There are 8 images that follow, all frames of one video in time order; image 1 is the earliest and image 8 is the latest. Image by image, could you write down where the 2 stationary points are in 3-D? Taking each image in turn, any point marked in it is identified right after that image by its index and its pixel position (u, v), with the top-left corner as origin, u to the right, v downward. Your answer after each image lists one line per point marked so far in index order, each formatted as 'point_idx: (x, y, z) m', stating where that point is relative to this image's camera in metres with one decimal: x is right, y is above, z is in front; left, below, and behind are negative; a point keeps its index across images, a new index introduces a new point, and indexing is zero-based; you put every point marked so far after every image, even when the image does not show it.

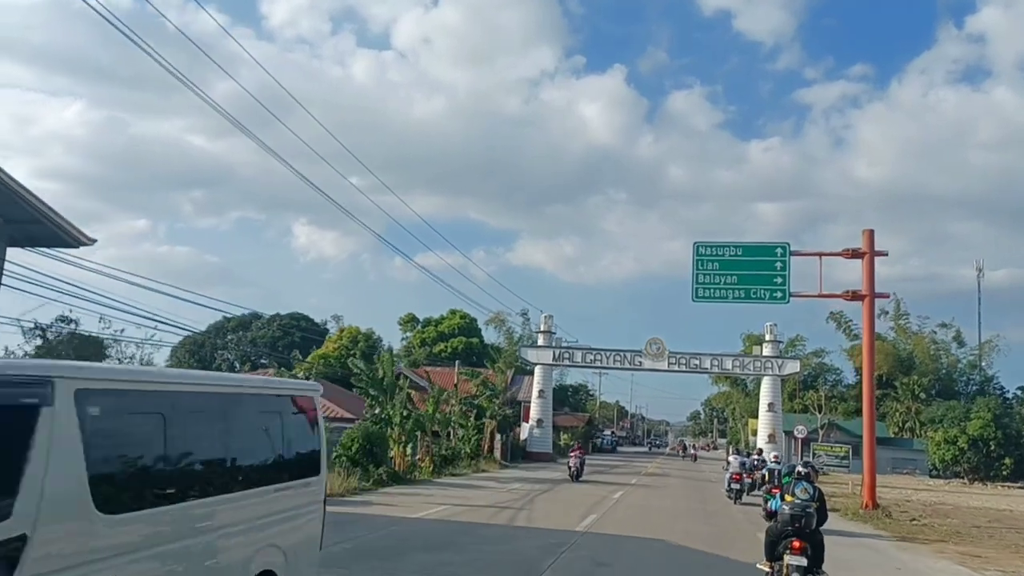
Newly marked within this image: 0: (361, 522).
0: (-2.8, -4.2, +16.7) m
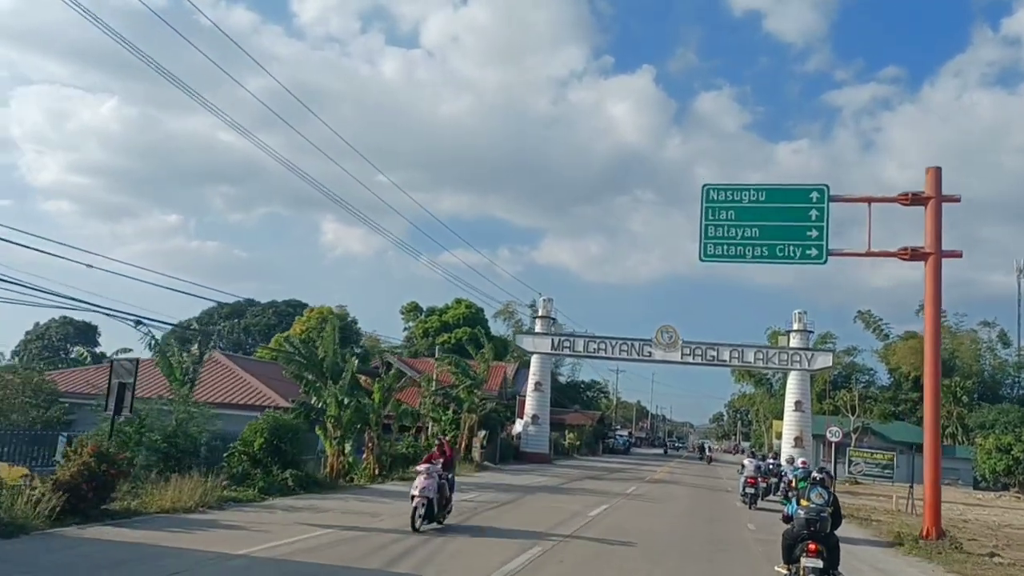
0: (-4.2, -3.1, +10.3) m
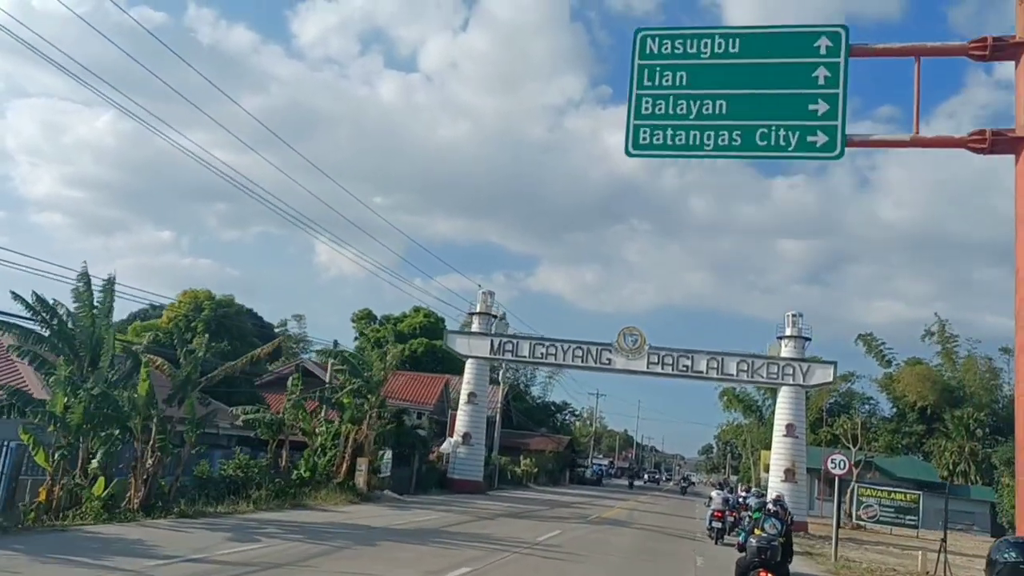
0: (-7.1, -1.3, +1.1) m
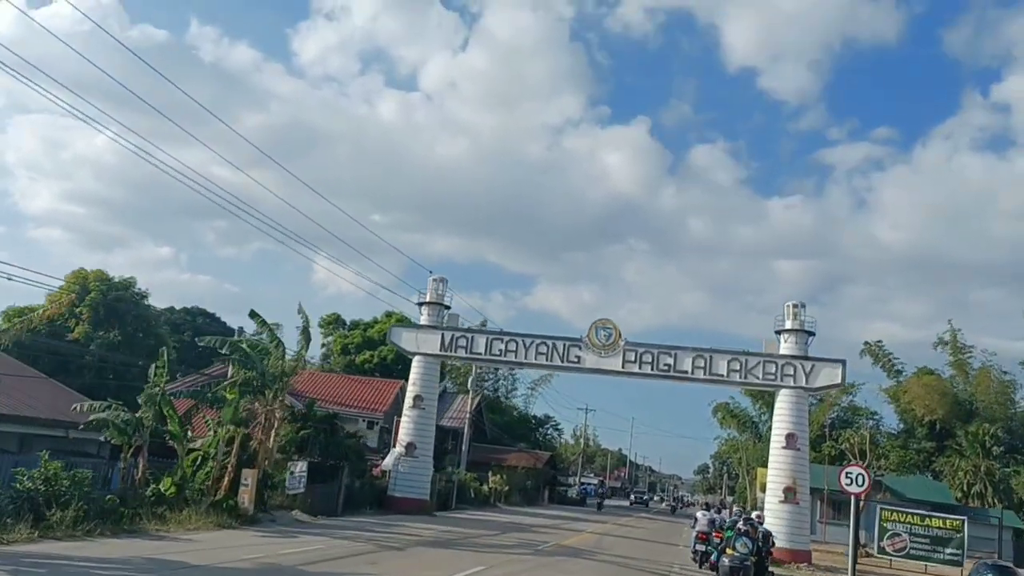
0: (-8.7, +0.1, -4.8) m
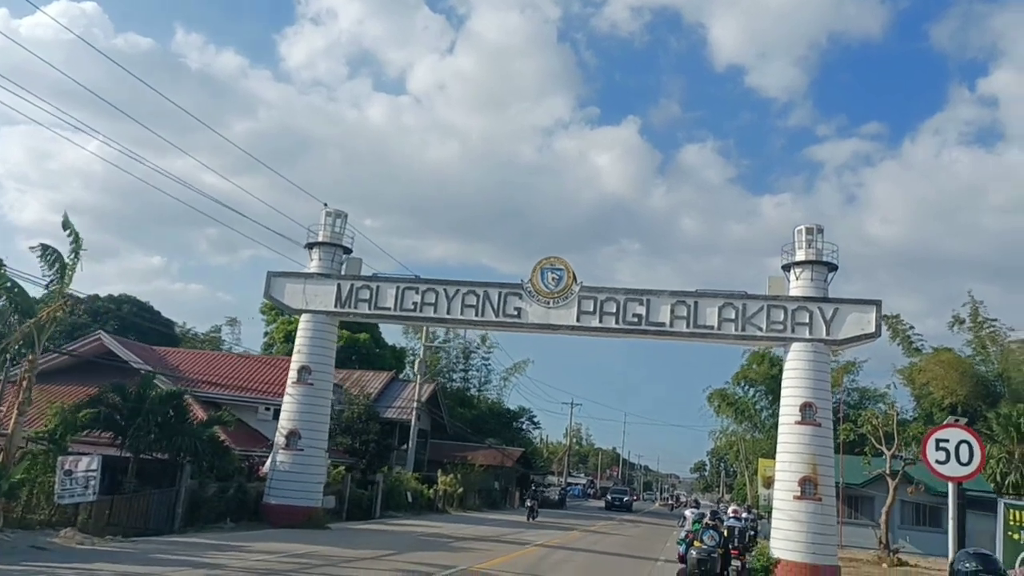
0: (-10.8, +1.9, -13.8) m
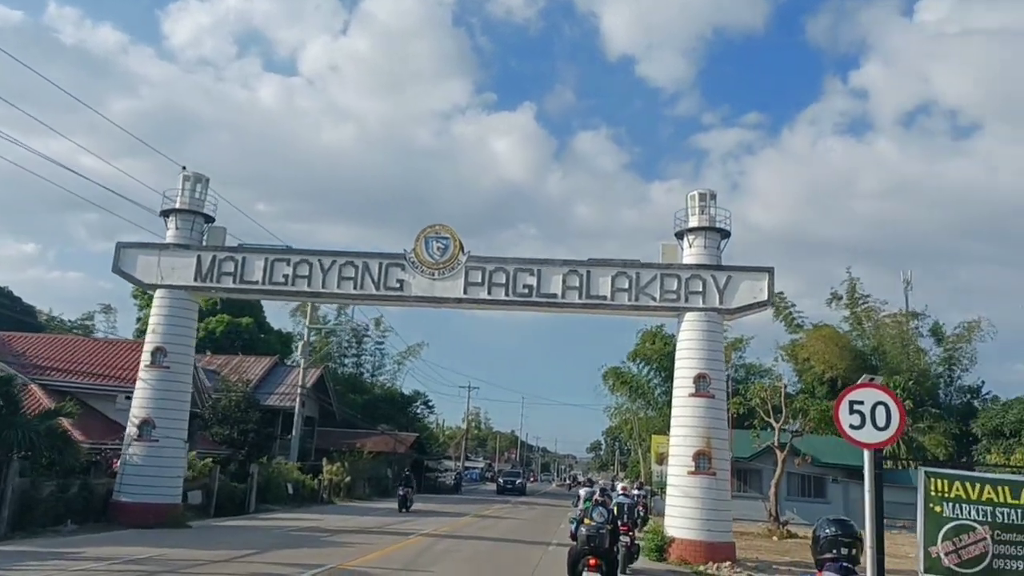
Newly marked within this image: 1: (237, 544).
0: (-9.5, +1.9, -16.7) m
1: (-5.6, -5.3, +19.1) m
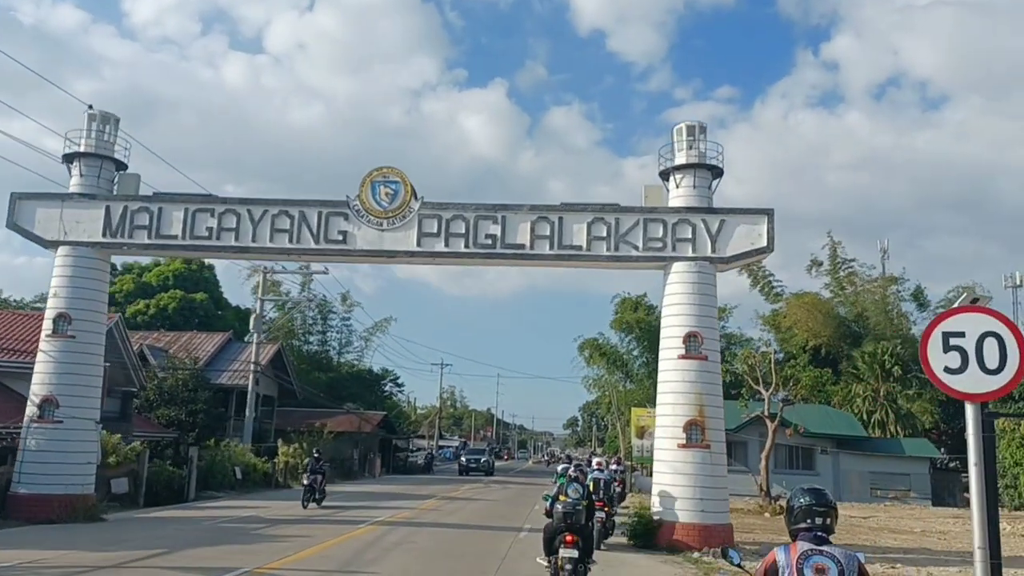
0: (-9.3, +2.0, -20.0) m
1: (-6.3, -4.4, +16.0) m
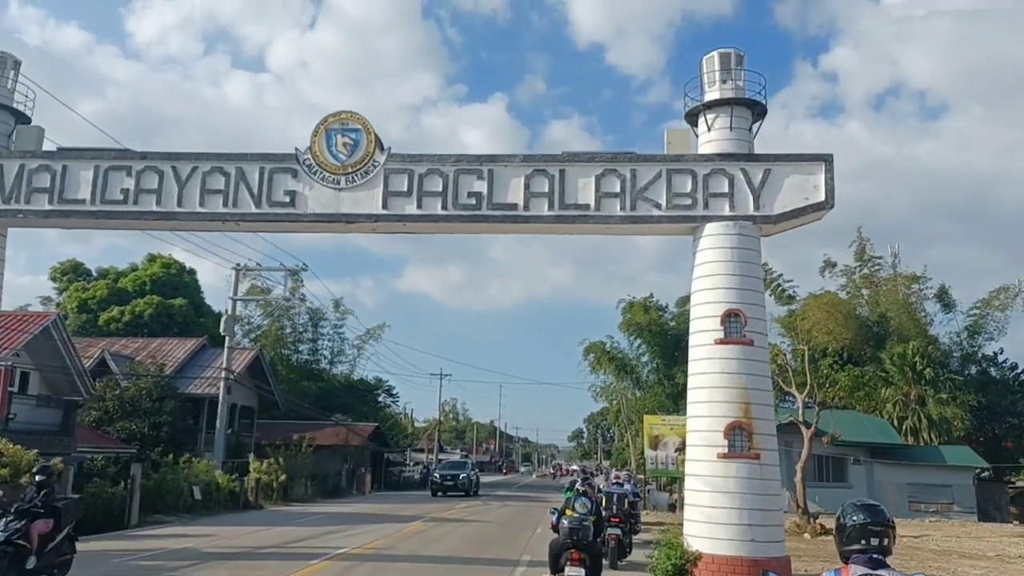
0: (-9.6, +2.9, -24.1) m
1: (-6.4, -3.9, +11.9) m
